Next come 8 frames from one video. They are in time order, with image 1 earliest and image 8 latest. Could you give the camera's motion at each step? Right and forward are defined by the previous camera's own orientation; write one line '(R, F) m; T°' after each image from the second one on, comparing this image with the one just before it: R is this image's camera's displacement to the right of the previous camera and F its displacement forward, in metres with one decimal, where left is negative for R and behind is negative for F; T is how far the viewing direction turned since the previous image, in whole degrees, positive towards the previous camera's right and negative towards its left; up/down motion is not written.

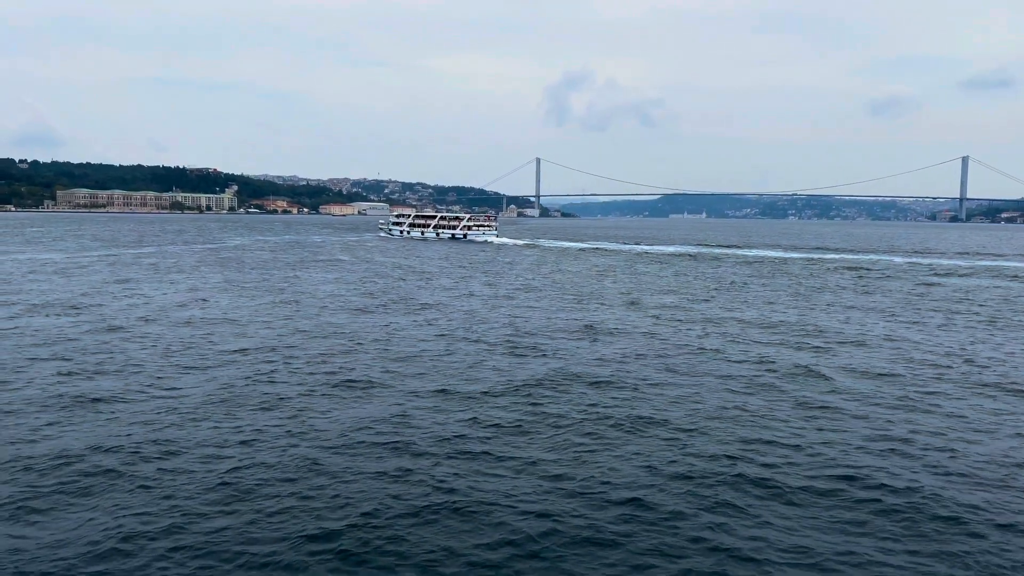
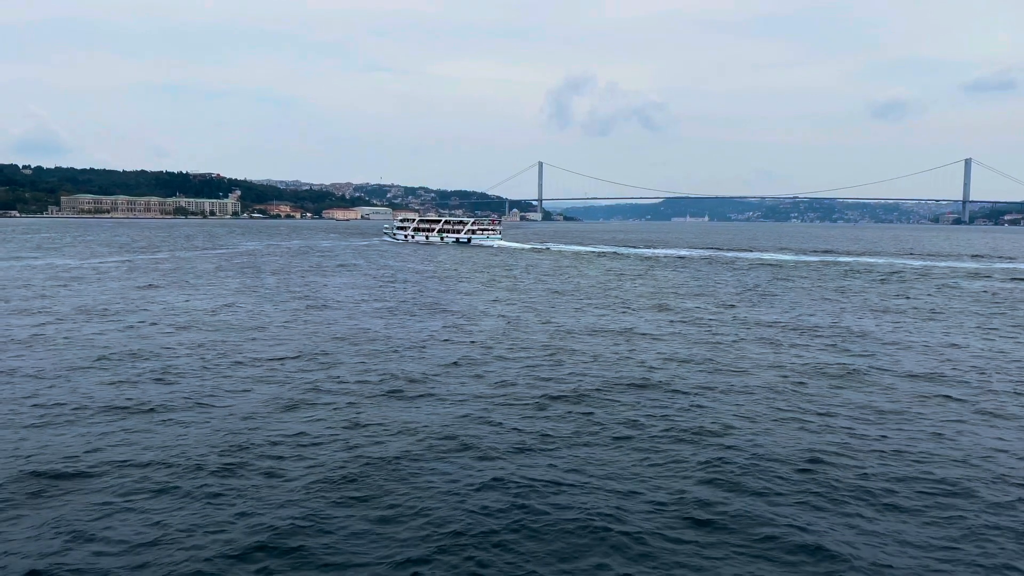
(-0.8, +0.3) m; 0°
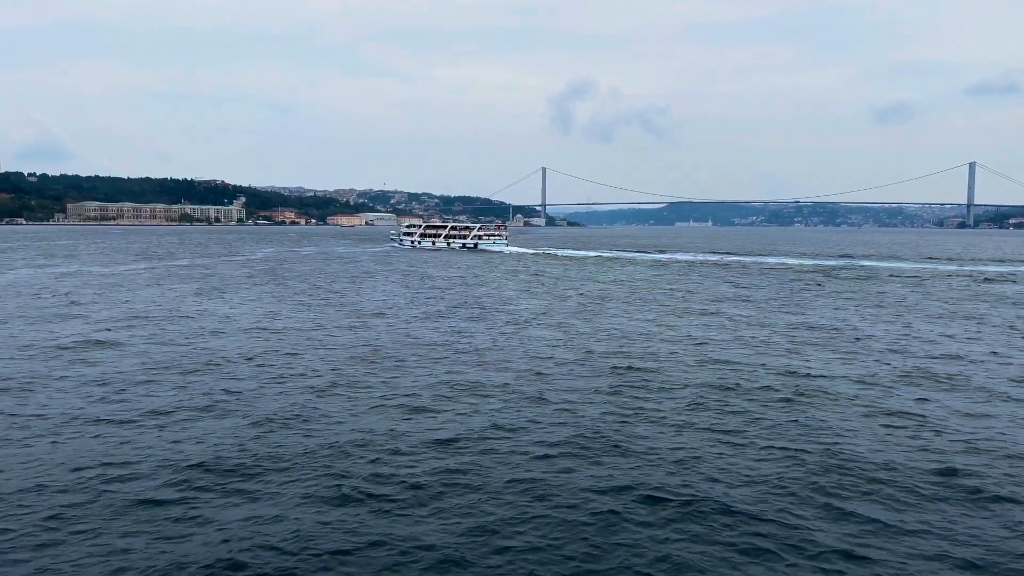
(-1.2, +0.5) m; 0°
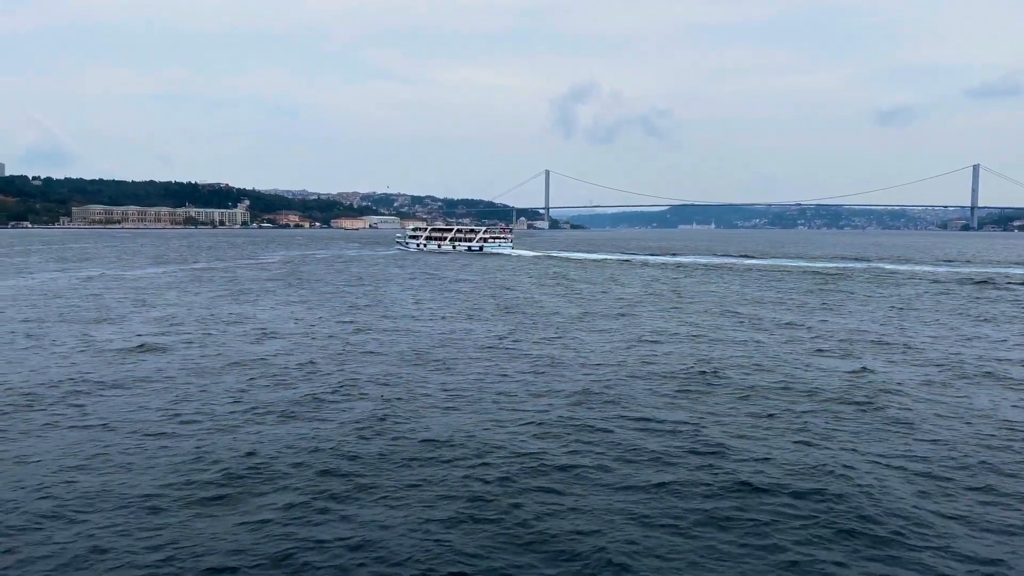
(-1.0, +0.4) m; 0°
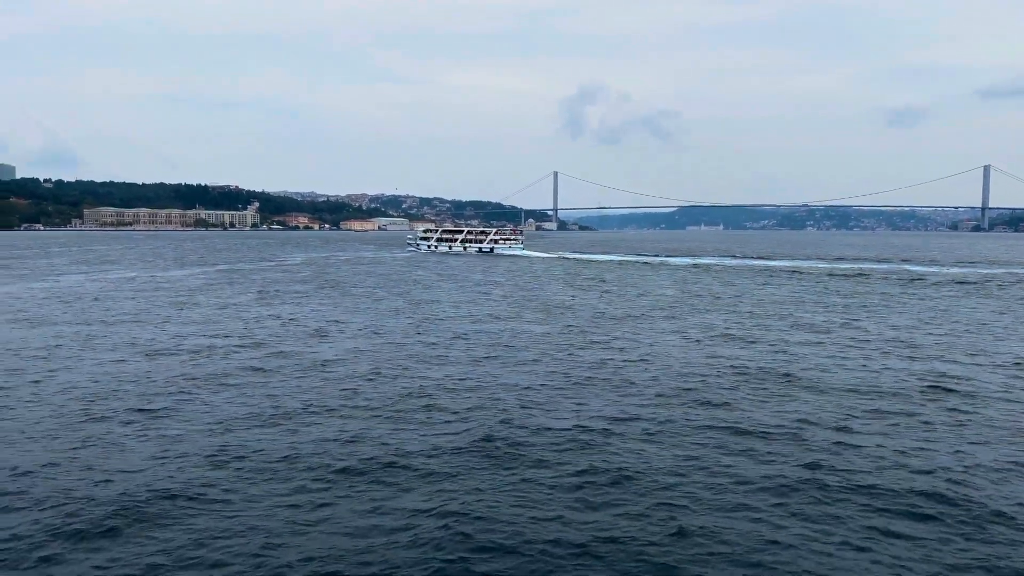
(-1.1, +0.4) m; 0°
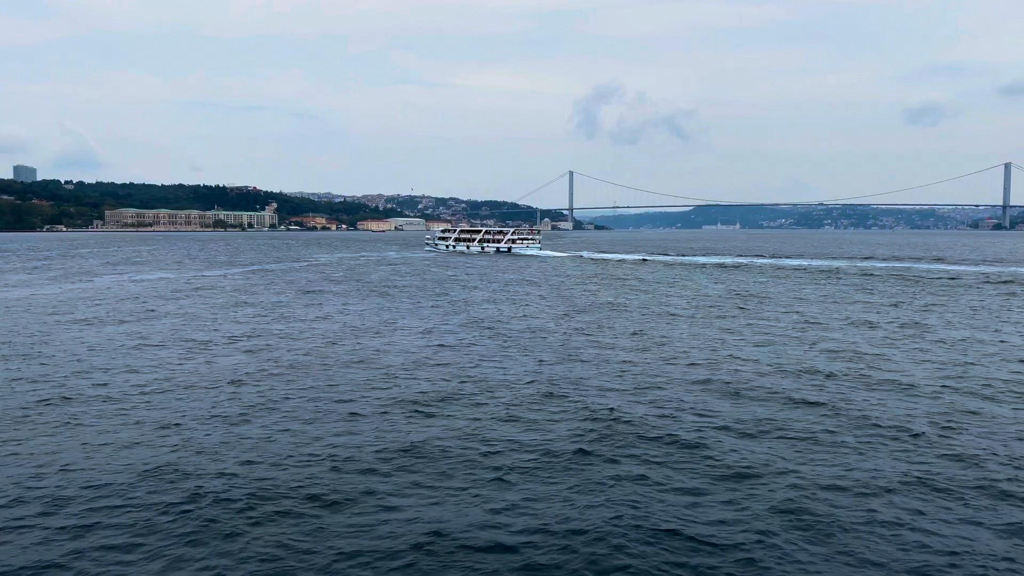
(-1.0, +0.4) m; -1°
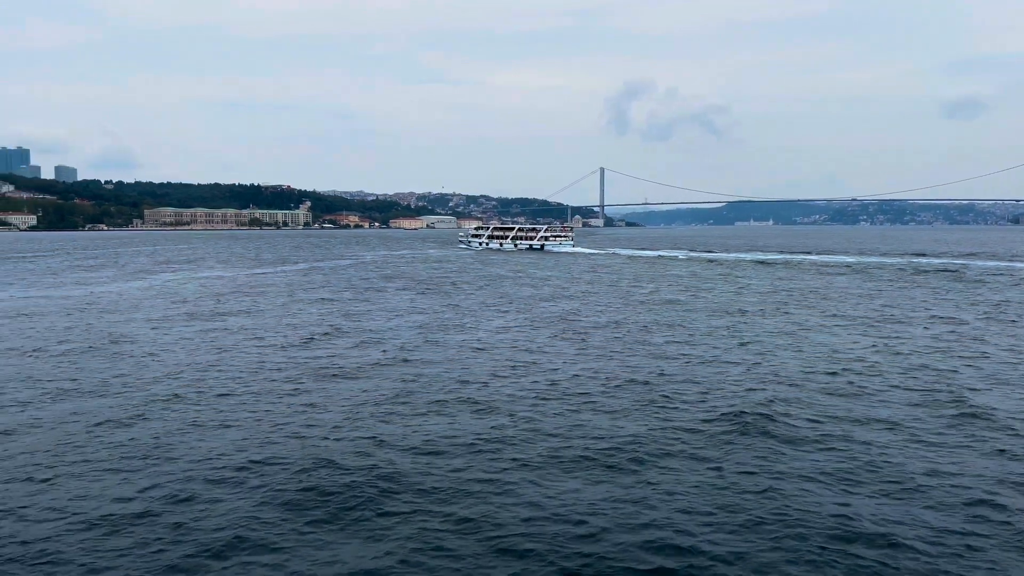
(-1.1, +0.4) m; -2°
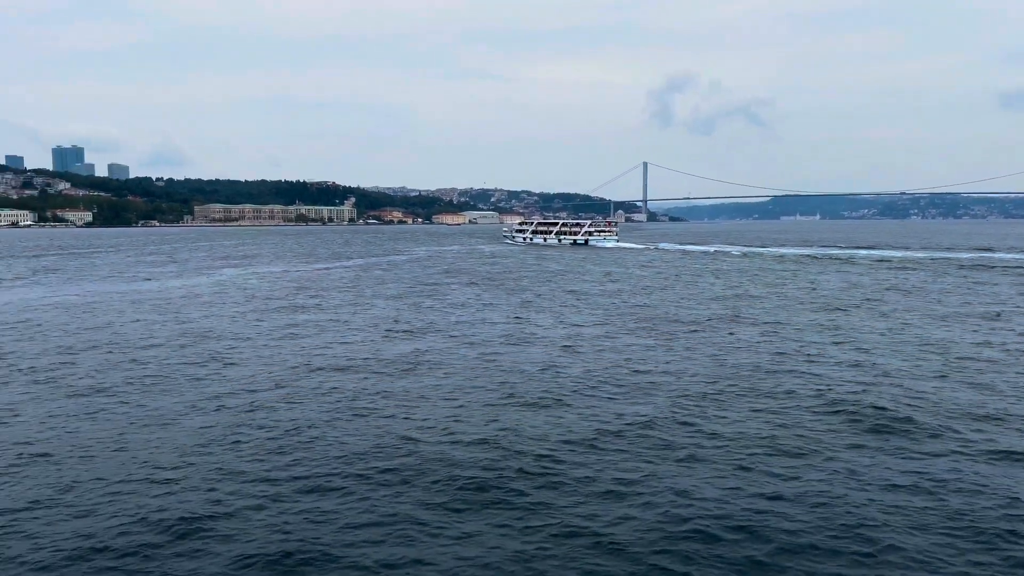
(-1.0, +0.5) m; -3°
